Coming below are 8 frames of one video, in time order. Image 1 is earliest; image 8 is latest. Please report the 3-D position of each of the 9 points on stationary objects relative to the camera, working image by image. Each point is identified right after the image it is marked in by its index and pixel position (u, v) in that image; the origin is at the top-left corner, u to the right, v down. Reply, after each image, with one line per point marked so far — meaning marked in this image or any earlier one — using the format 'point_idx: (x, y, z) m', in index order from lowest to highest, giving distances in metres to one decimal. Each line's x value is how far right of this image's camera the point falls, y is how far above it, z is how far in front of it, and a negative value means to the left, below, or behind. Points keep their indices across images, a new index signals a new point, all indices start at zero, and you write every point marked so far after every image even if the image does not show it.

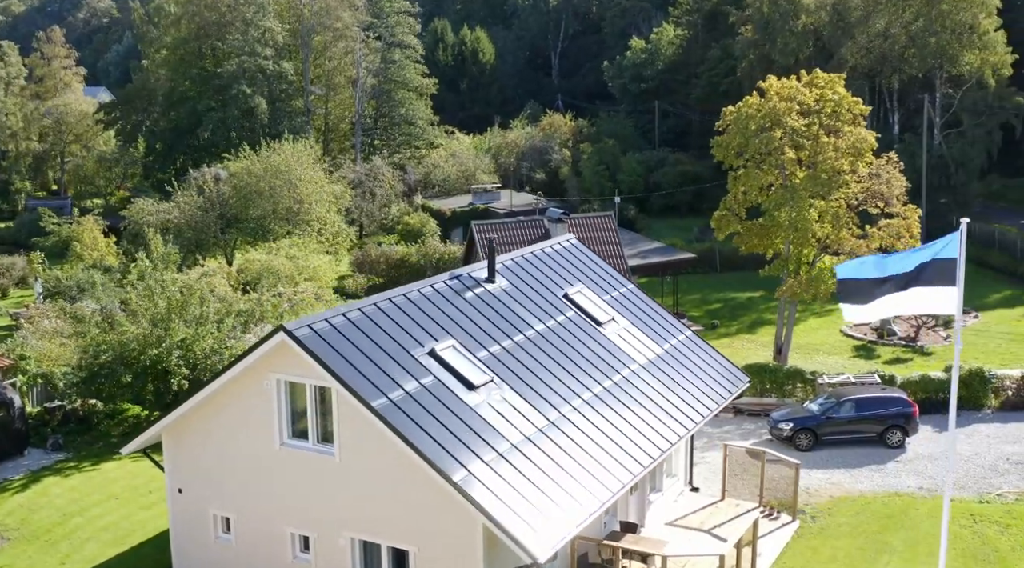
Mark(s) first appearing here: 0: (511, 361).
0: (0.0, -1.3, +17.6) m
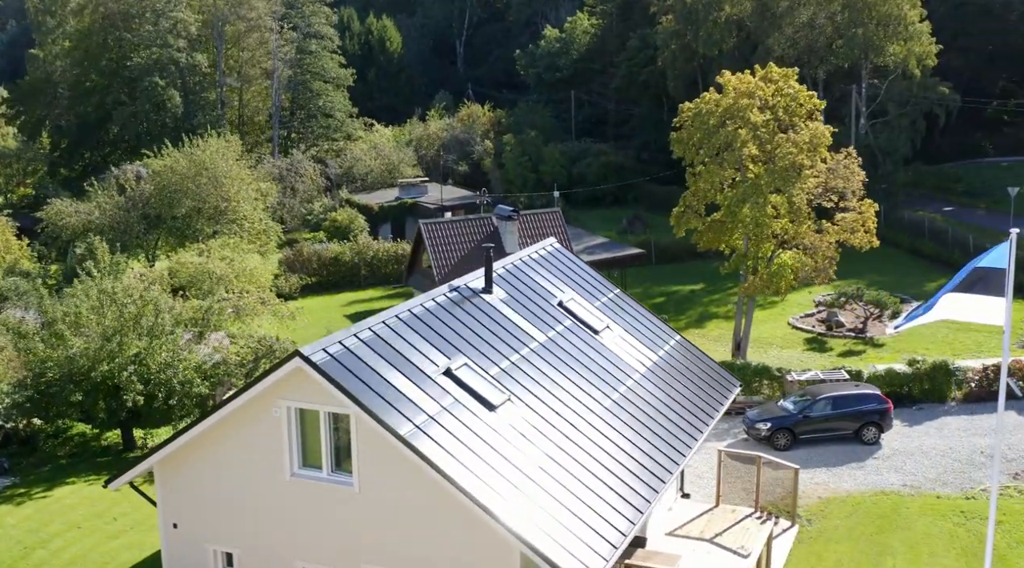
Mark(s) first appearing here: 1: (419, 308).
0: (+0.2, -1.5, +16.8) m
1: (-1.4, -0.4, +16.9) m
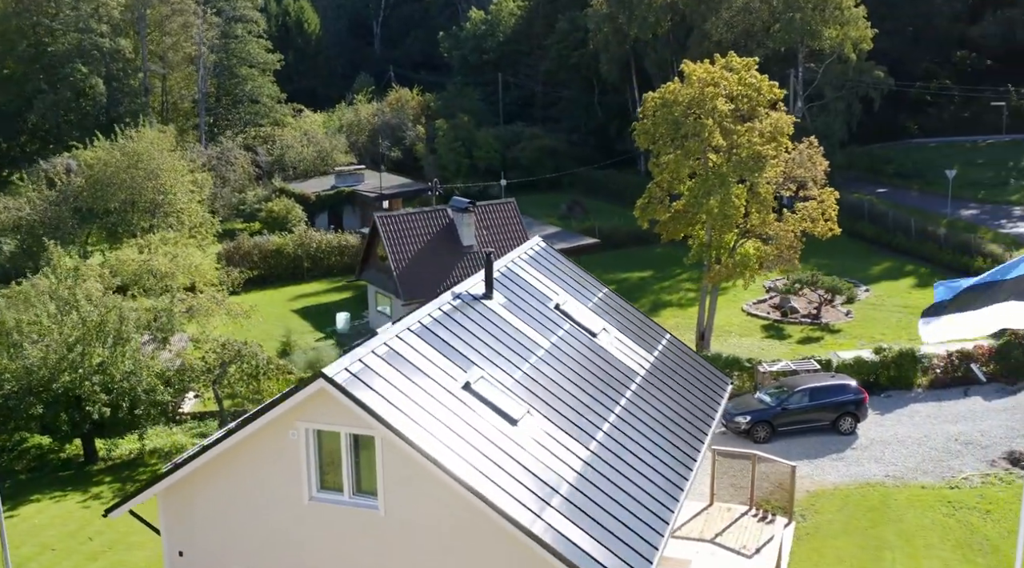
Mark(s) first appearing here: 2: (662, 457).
0: (+0.4, -1.6, +16.4) m
1: (-1.3, -0.5, +16.4) m
2: (+2.4, -2.8, +16.8) m
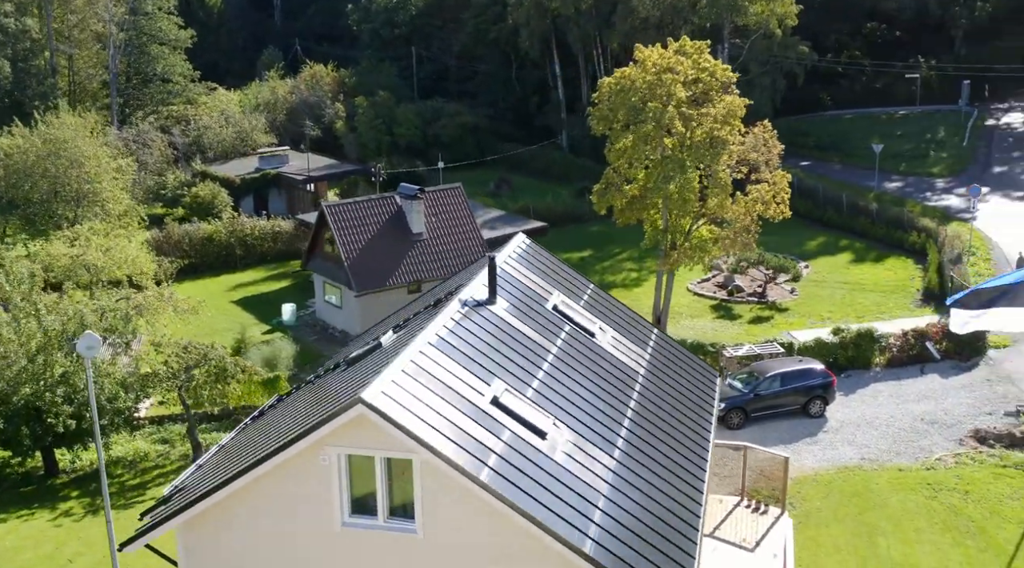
0: (+0.6, -1.7, +16.2) m
1: (-1.0, -0.7, +16.0) m
2: (+2.6, -2.8, +16.8) m
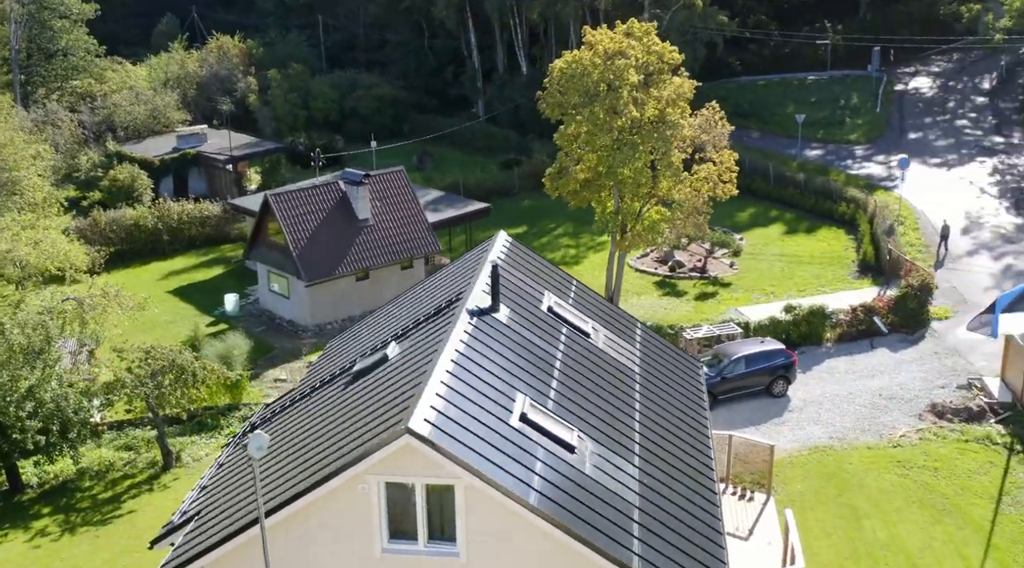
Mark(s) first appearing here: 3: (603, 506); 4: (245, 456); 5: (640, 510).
0: (+0.9, -1.8, +16.3) m
1: (-0.8, -0.9, +15.9) m
2: (+2.9, -2.9, +17.1) m
3: (+1.2, -2.9, +13.9) m
4: (-4.4, -2.8, +17.6) m
5: (+1.7, -3.1, +14.5) m
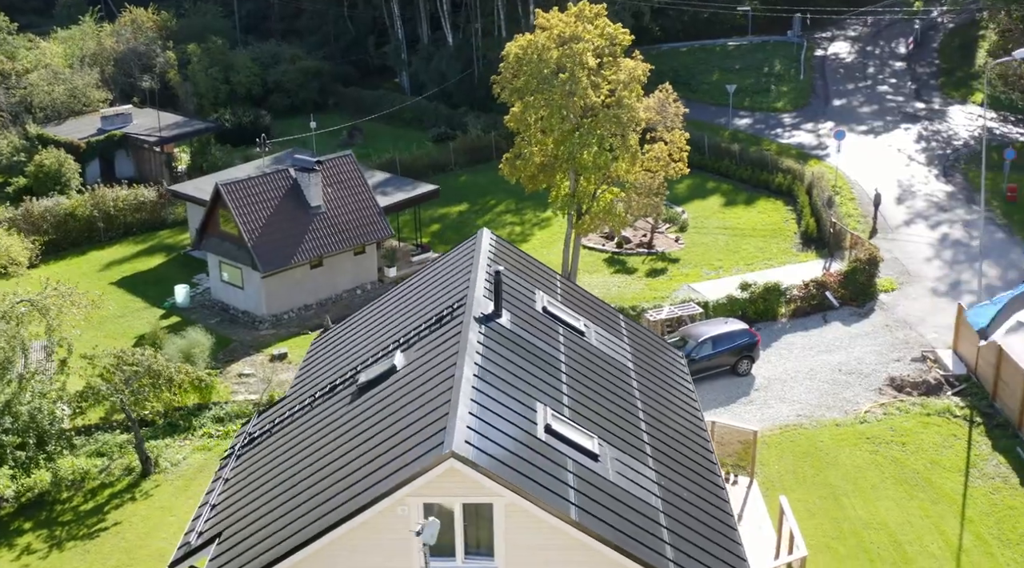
0: (+1.1, -2.0, +16.6) m
1: (-0.5, -1.1, +16.0) m
2: (+3.0, -2.9, +17.6) m
3: (+1.6, -3.1, +14.2) m
4: (-4.3, -3.1, +17.5) m
5: (+2.1, -3.2, +14.9) m
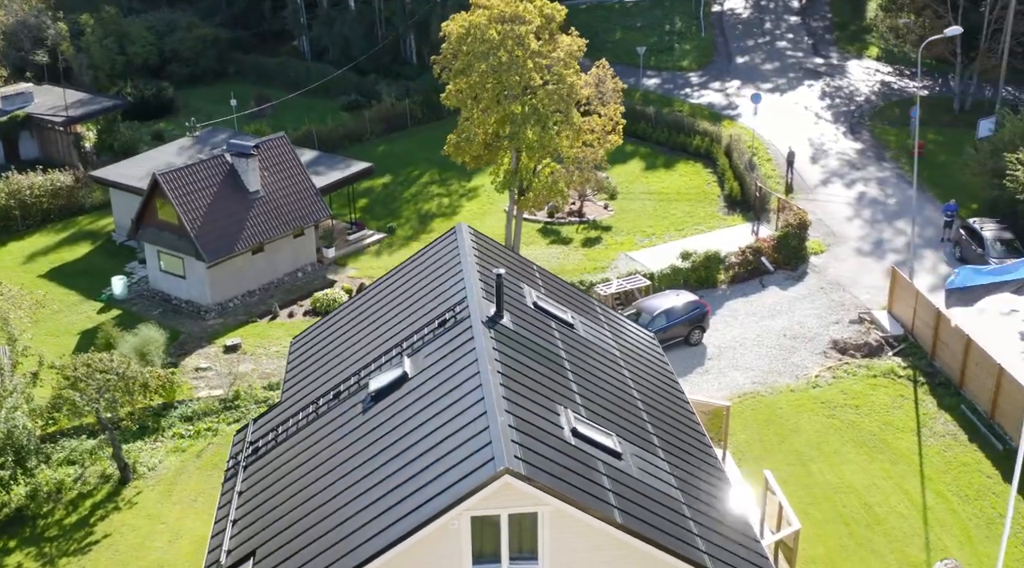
0: (+1.3, -2.0, +17.3) m
1: (-0.3, -1.2, +16.6) m
2: (+3.2, -2.8, +18.6) m
3: (+2.1, -3.2, +15.1) m
4: (-4.1, -3.3, +17.8) m
5: (+2.6, -3.3, +15.8) m
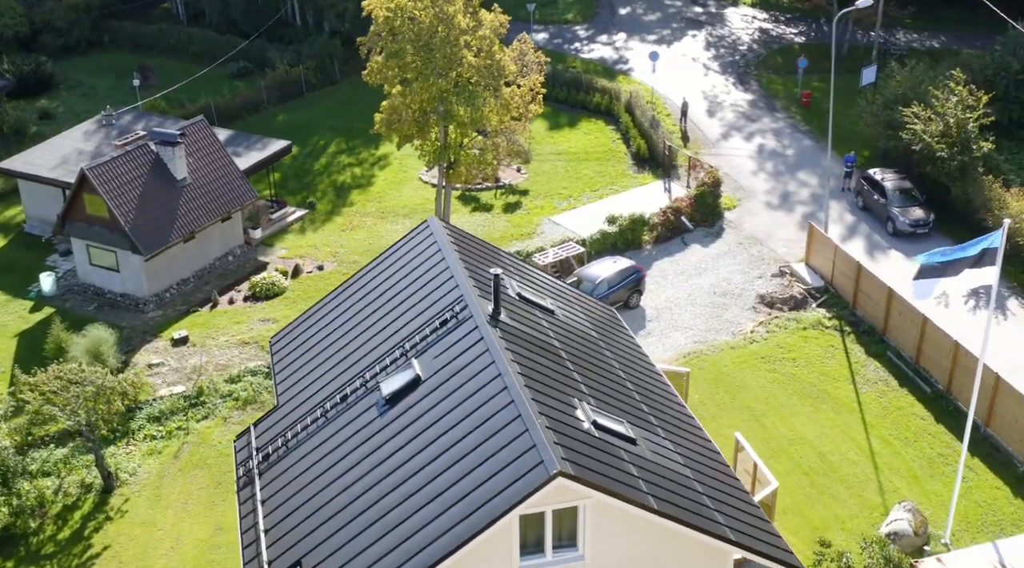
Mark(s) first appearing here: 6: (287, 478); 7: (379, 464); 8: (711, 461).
0: (+1.5, -1.9, +18.8) m
1: (0.0, -1.3, +17.8) m
2: (+3.2, -2.5, +20.3) m
3: (+2.6, -3.2, +16.8) m
4: (-3.8, -3.6, +18.6) m
5: (+3.0, -3.2, +17.5) m
6: (-4.0, -3.5, +19.1) m
7: (-2.2, -3.0, +17.6) m
8: (+3.5, -3.2, +18.8) m
